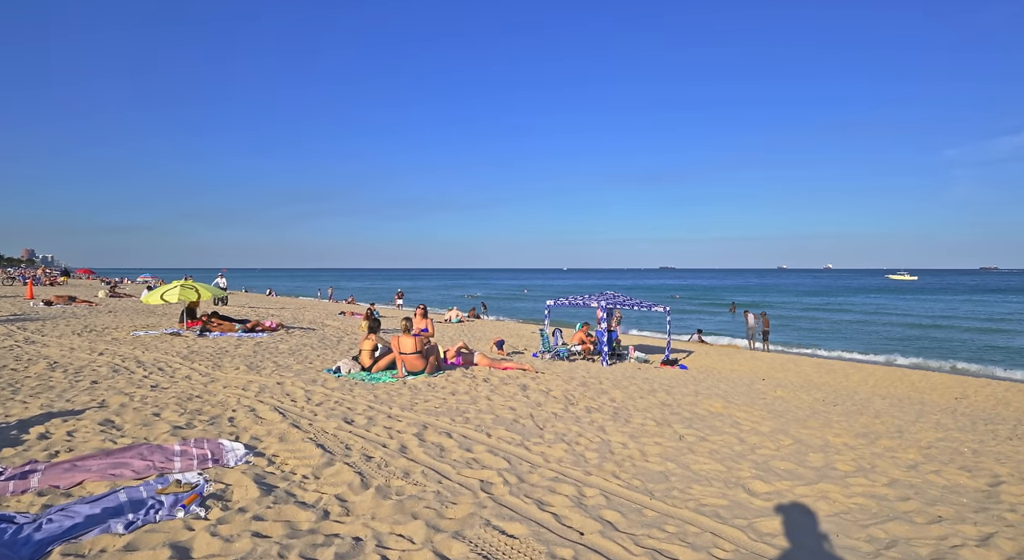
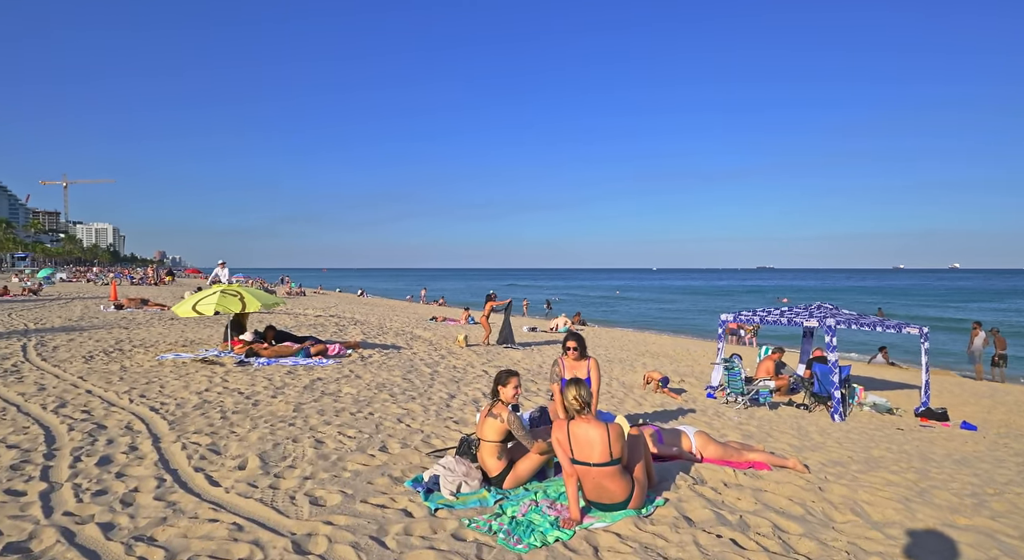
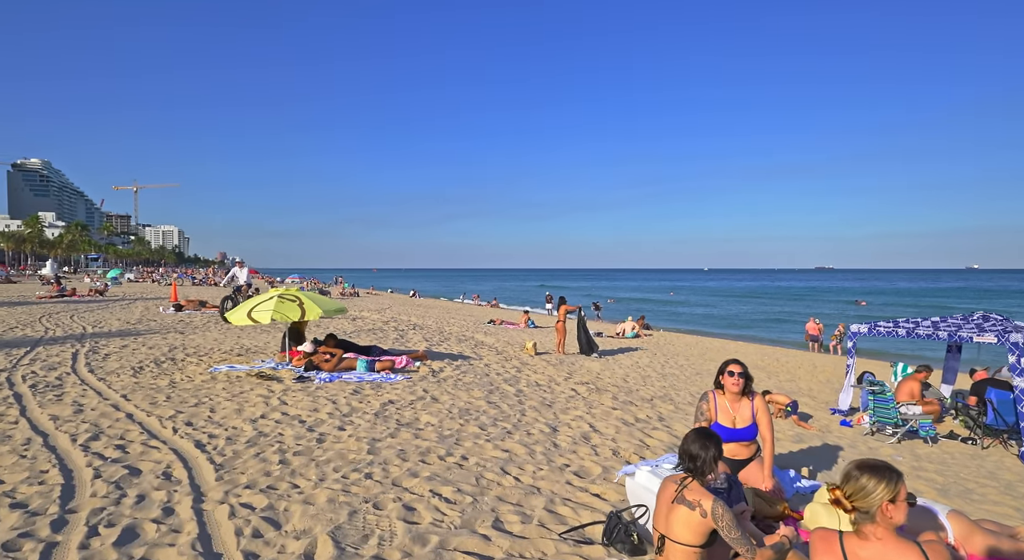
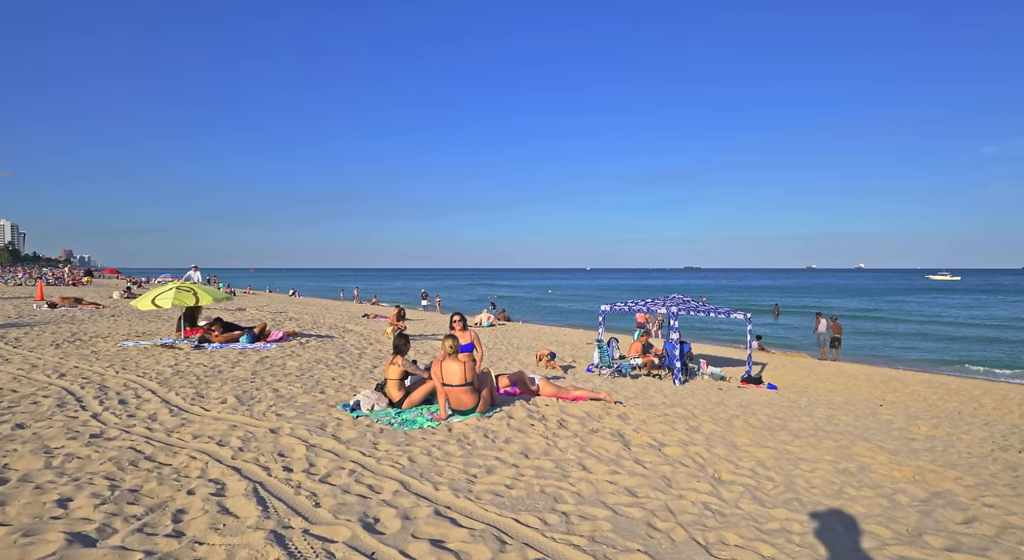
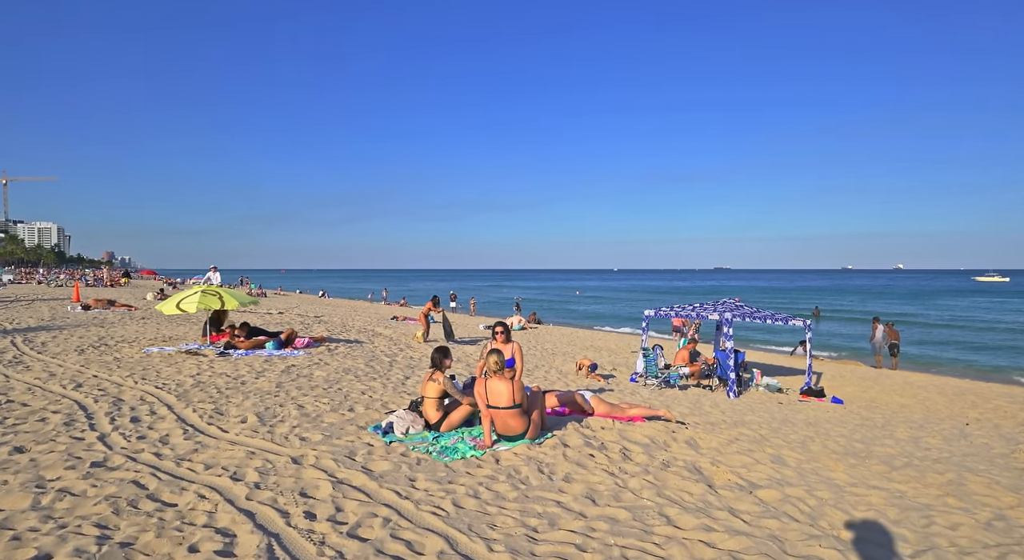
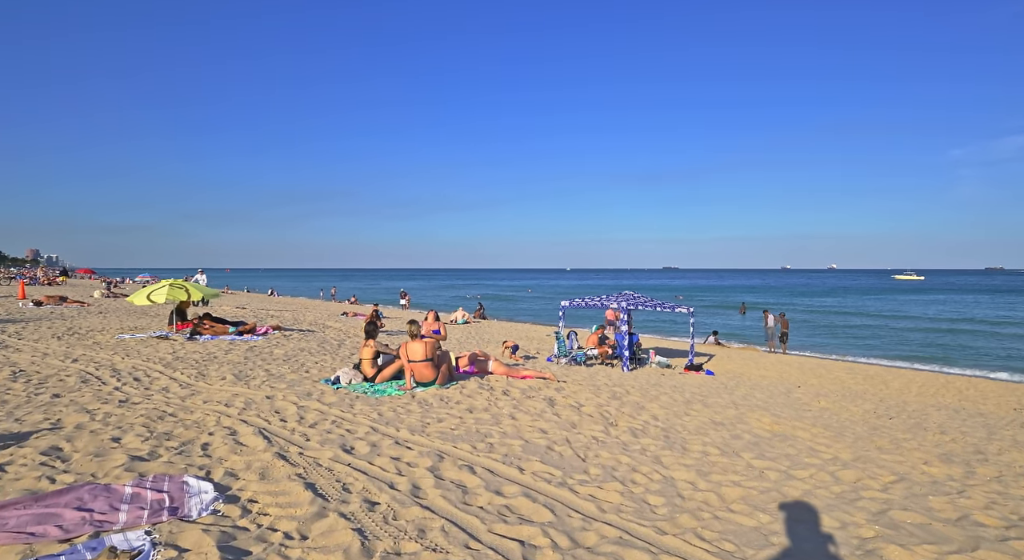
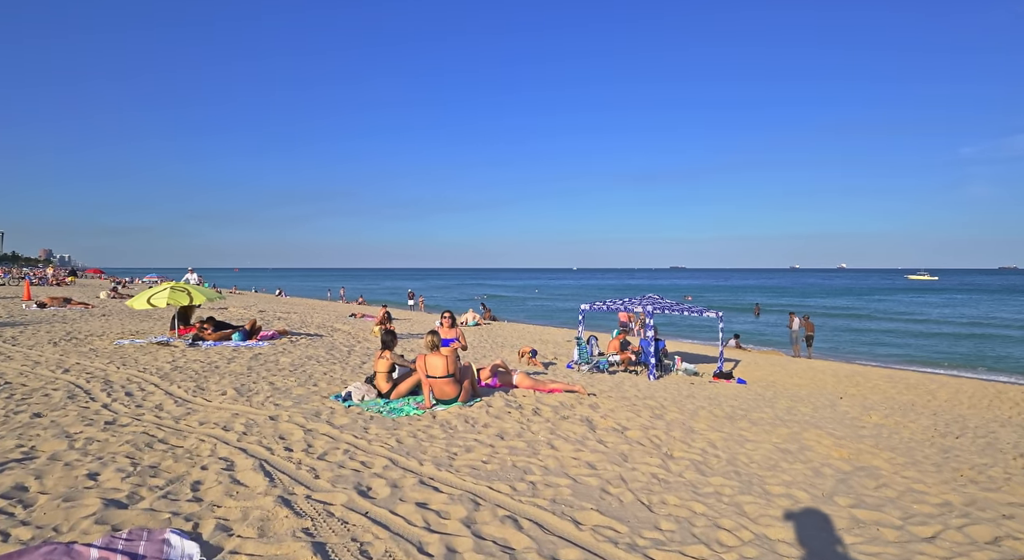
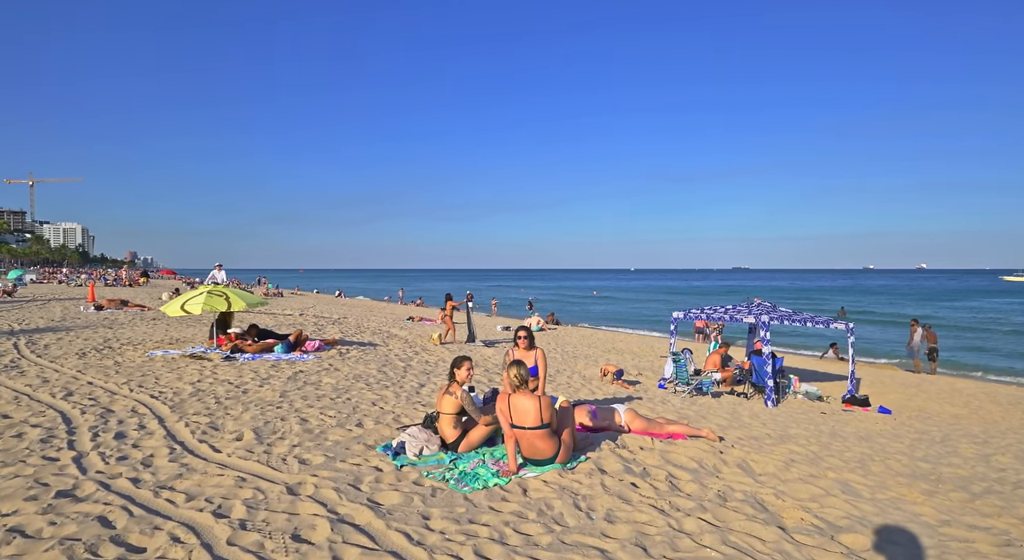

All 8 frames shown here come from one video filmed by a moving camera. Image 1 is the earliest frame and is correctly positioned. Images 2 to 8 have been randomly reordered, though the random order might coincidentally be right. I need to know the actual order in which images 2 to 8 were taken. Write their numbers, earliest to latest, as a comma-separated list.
6, 7, 4, 5, 8, 2, 3
